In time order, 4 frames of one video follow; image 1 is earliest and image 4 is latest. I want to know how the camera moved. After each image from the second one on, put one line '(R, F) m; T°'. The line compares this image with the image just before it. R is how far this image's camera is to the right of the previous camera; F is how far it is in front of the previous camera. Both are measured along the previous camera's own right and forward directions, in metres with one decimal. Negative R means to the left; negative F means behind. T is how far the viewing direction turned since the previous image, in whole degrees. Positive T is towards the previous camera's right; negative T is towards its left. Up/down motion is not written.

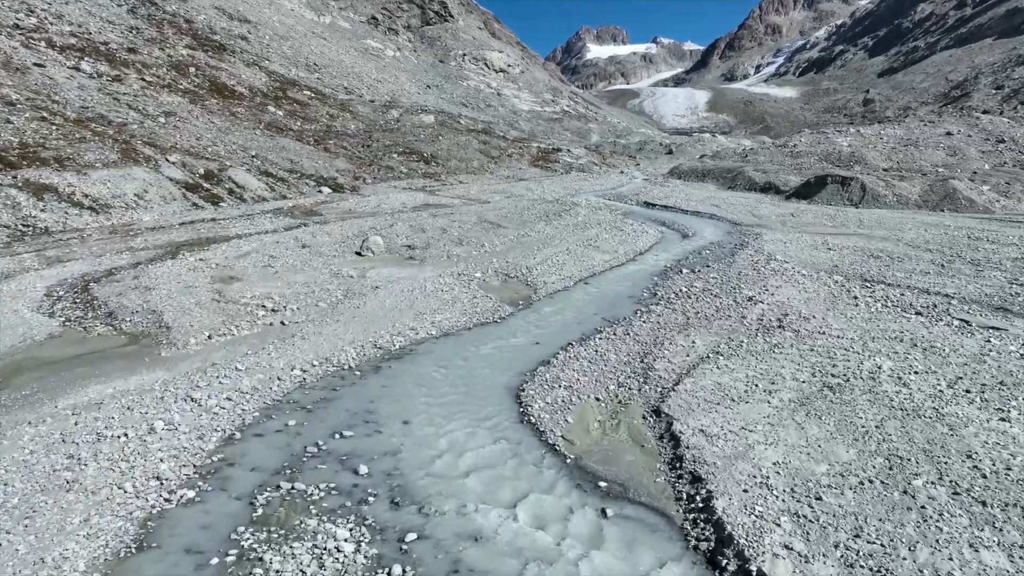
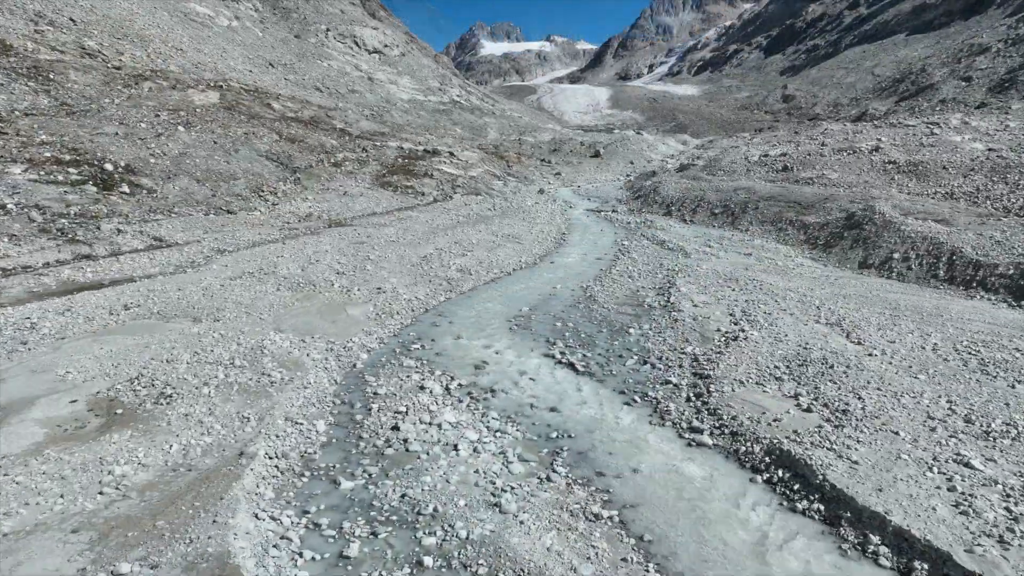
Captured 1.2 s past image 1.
(0.0, +5.7) m; +2°
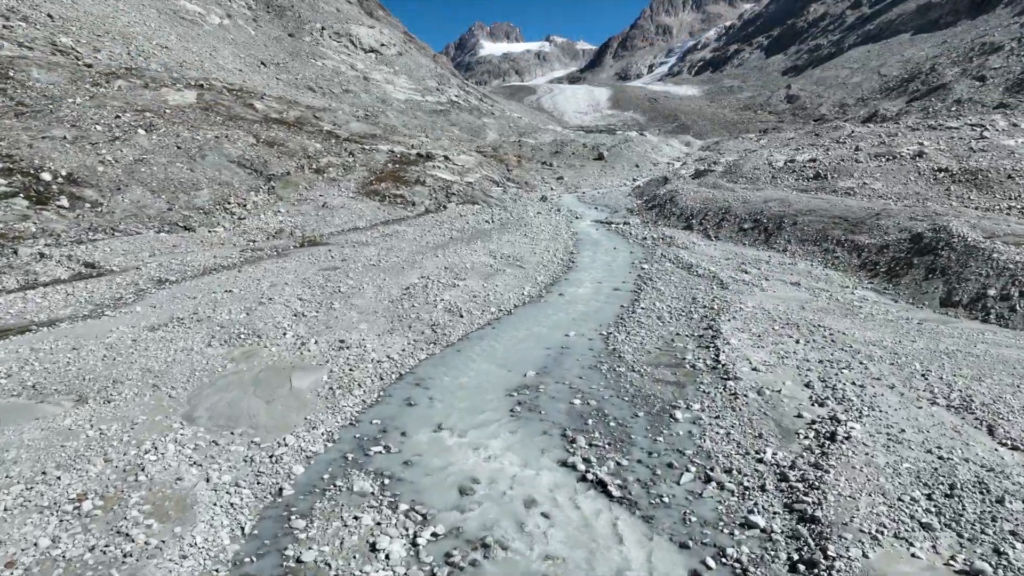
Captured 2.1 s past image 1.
(0.0, +4.6) m; 0°
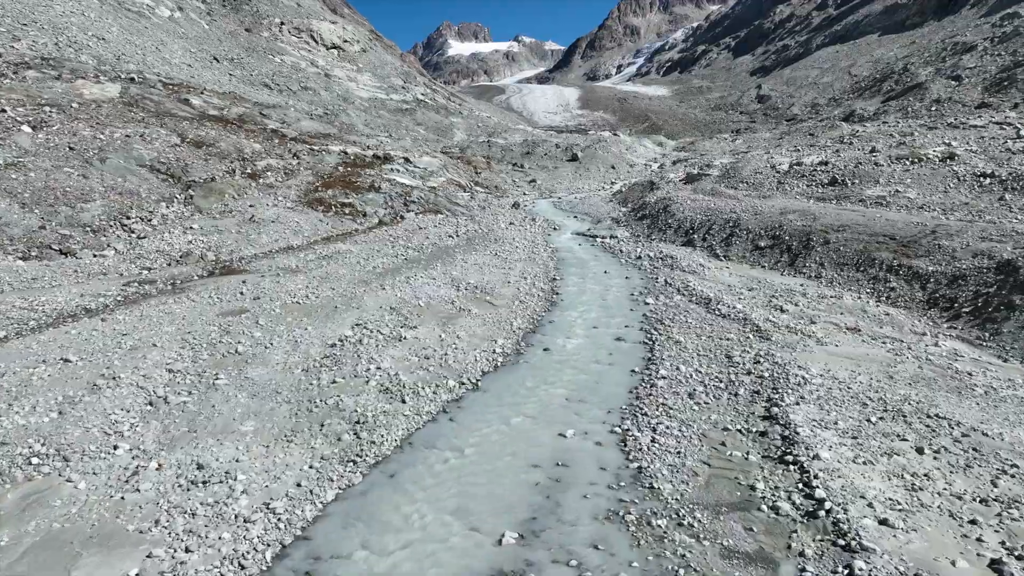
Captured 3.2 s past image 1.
(+0.1, +6.1) m; +2°
